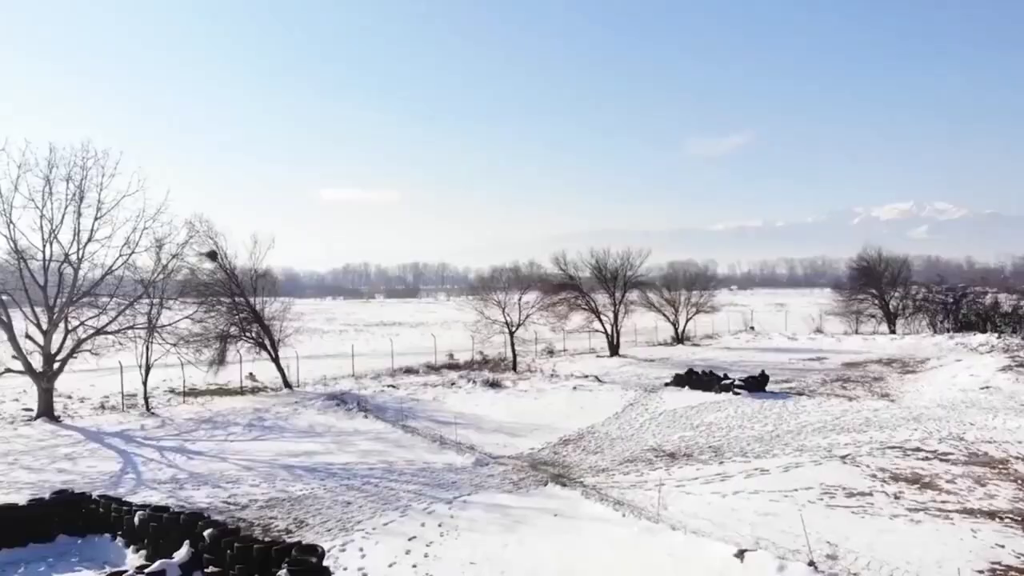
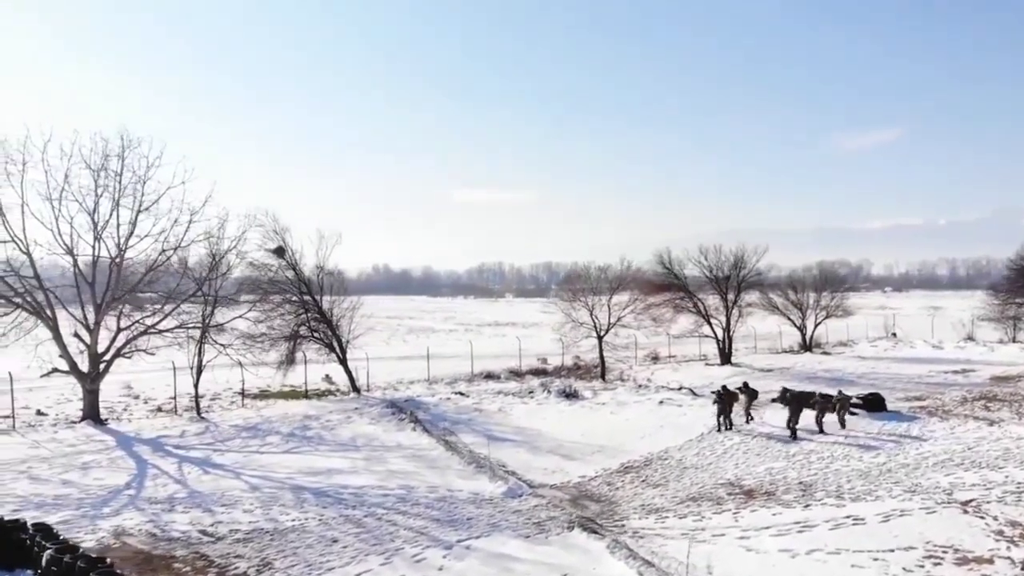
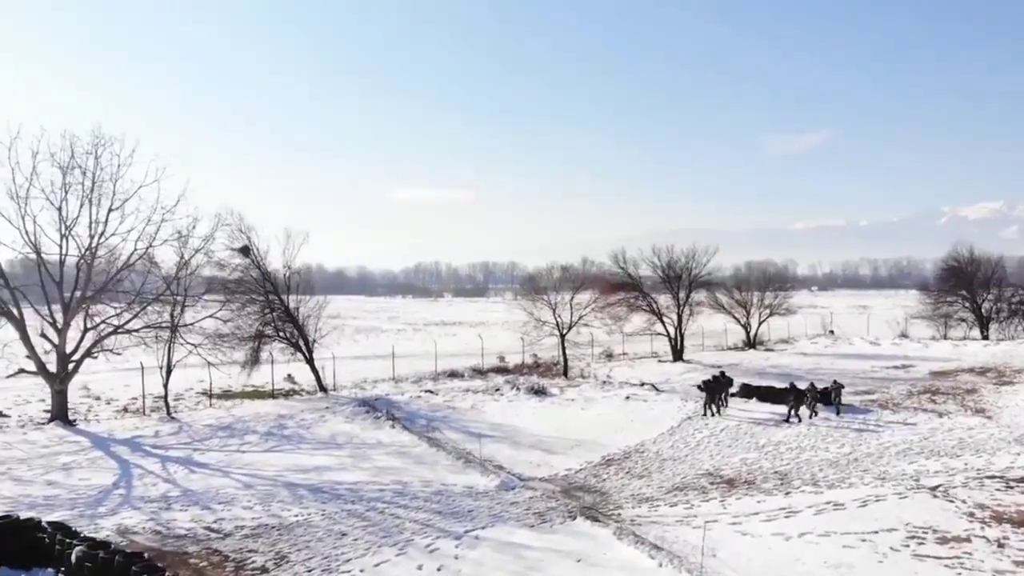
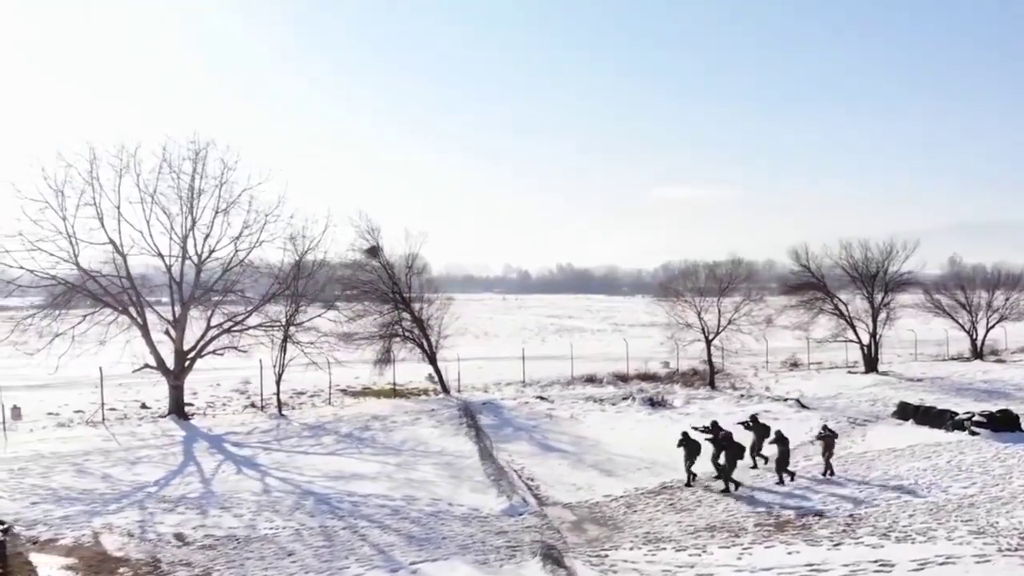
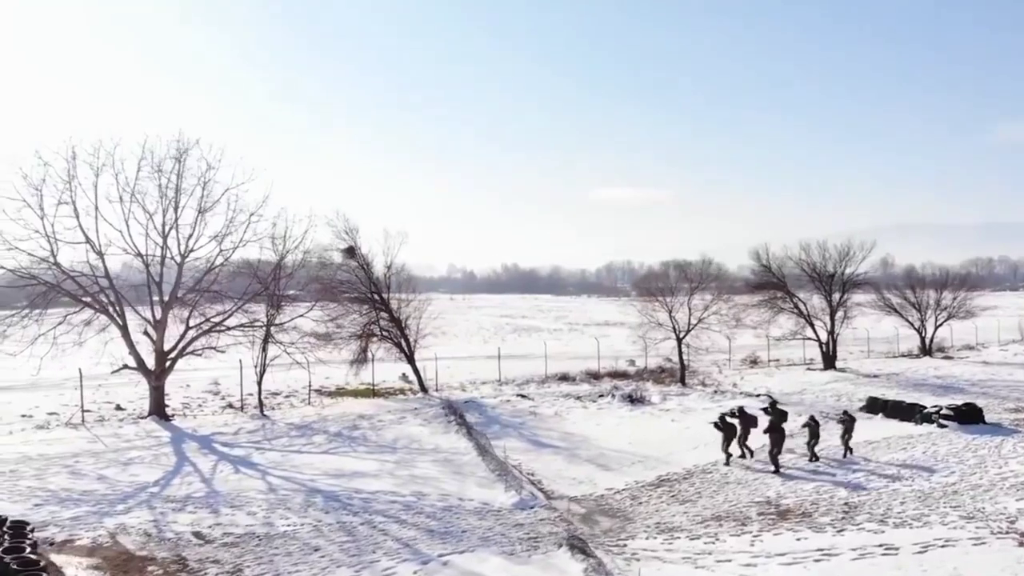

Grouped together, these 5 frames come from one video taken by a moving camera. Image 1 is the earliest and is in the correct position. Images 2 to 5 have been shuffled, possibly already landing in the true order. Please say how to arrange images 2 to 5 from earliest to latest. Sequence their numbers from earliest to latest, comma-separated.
3, 2, 5, 4
